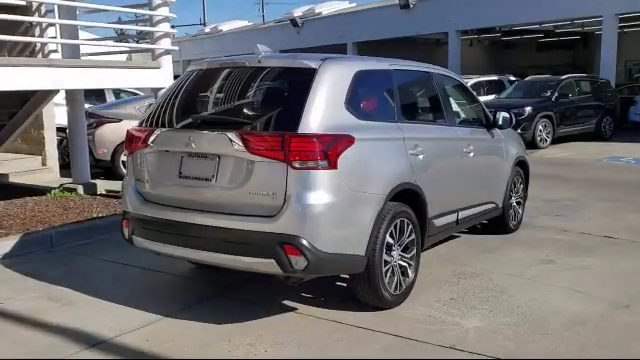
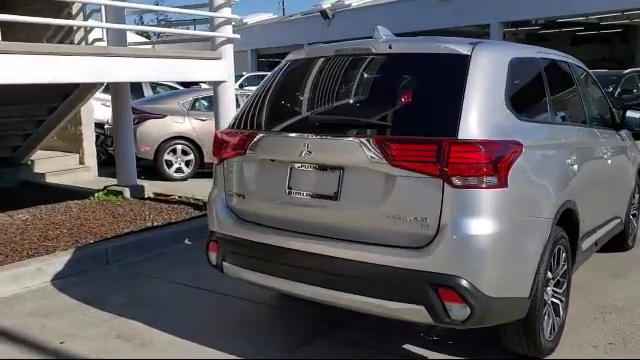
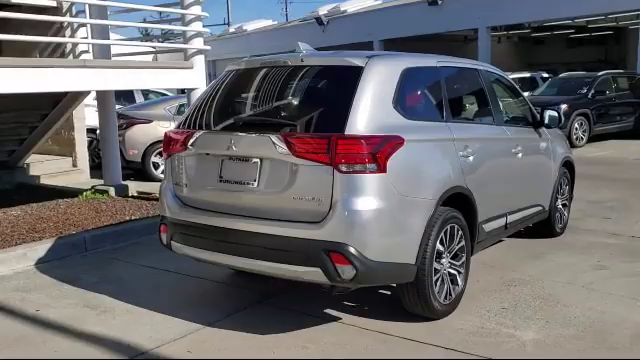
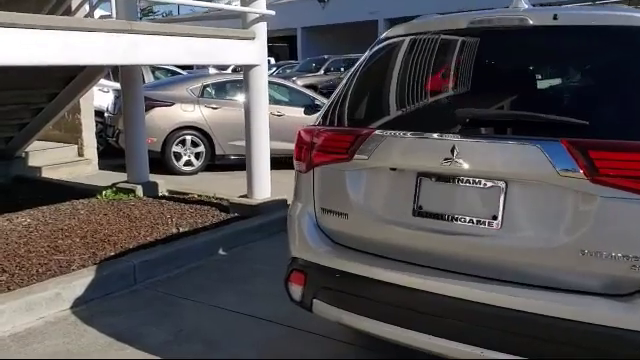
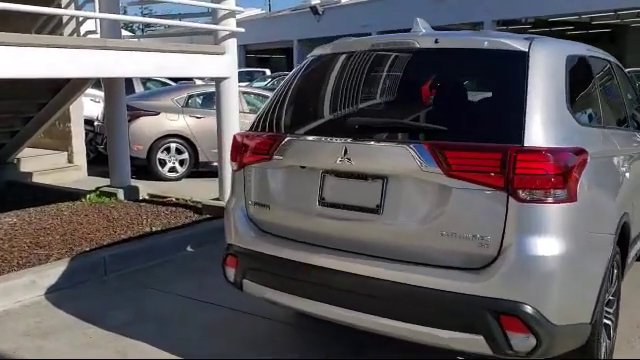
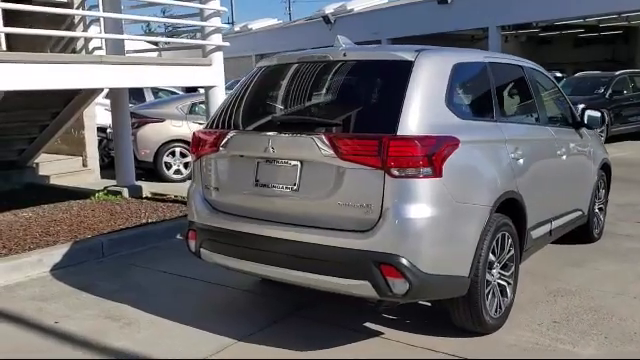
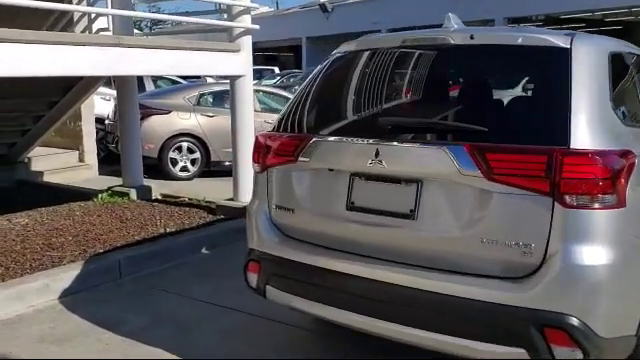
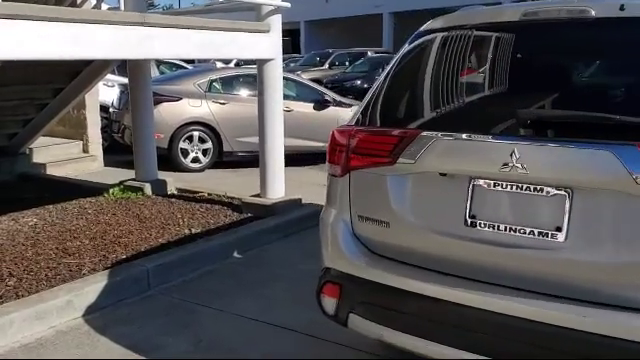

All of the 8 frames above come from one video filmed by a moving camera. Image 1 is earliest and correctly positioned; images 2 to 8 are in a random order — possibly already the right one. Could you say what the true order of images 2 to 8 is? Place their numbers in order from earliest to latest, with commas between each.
3, 6, 2, 5, 7, 4, 8
